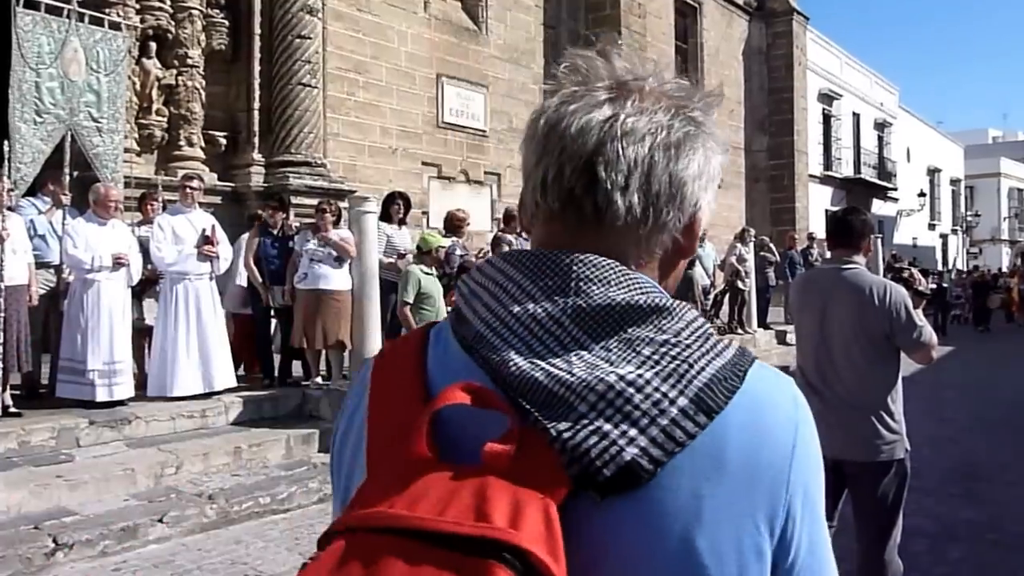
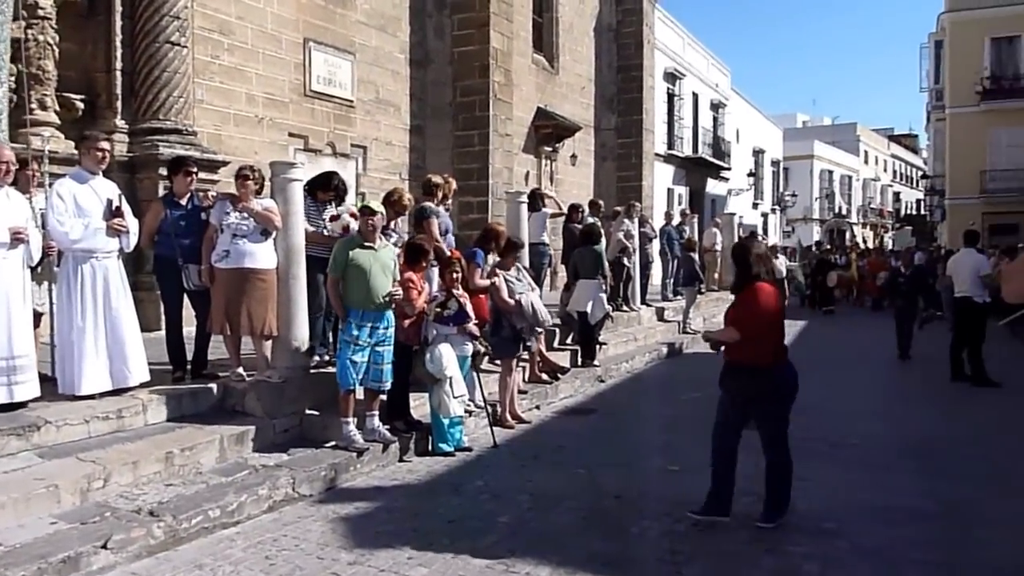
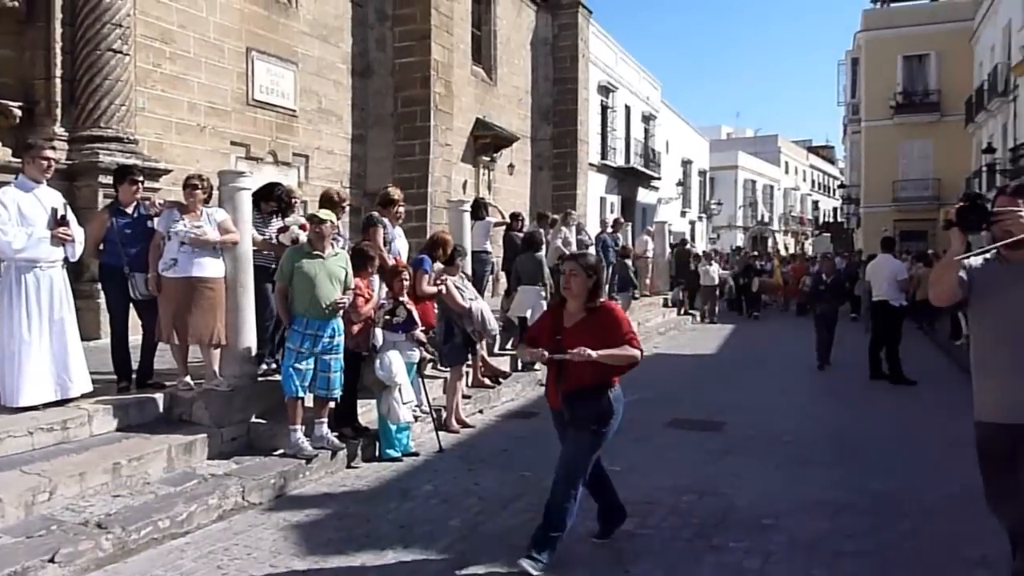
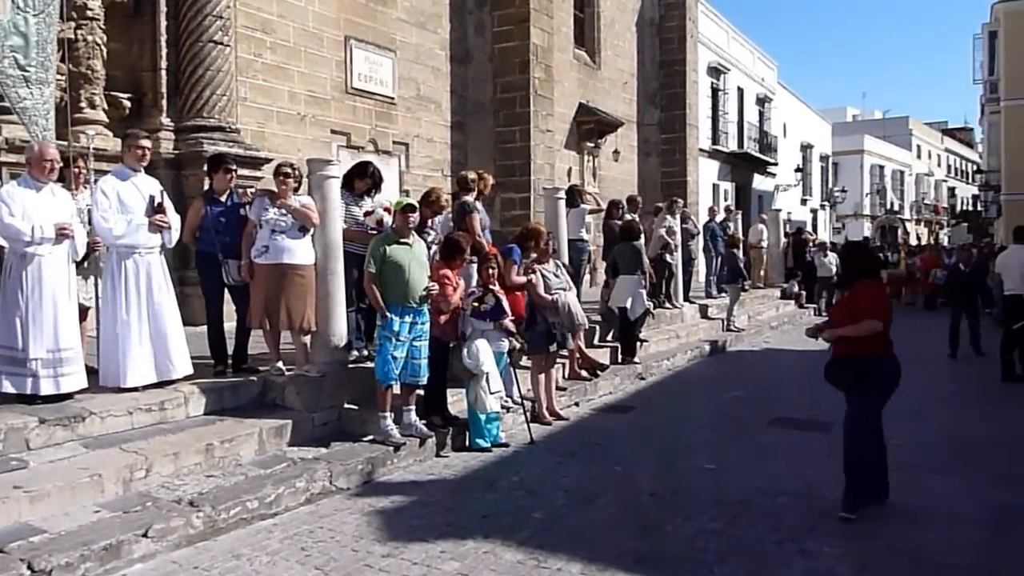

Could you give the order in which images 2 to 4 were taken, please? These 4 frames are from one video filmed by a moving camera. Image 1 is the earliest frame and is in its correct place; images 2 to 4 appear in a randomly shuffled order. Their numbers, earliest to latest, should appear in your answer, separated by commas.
4, 2, 3
